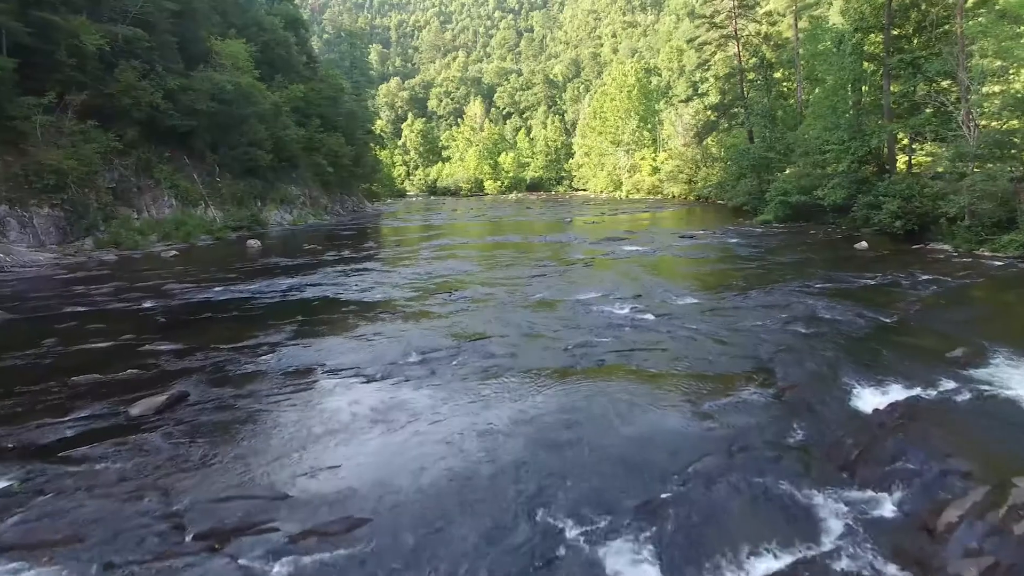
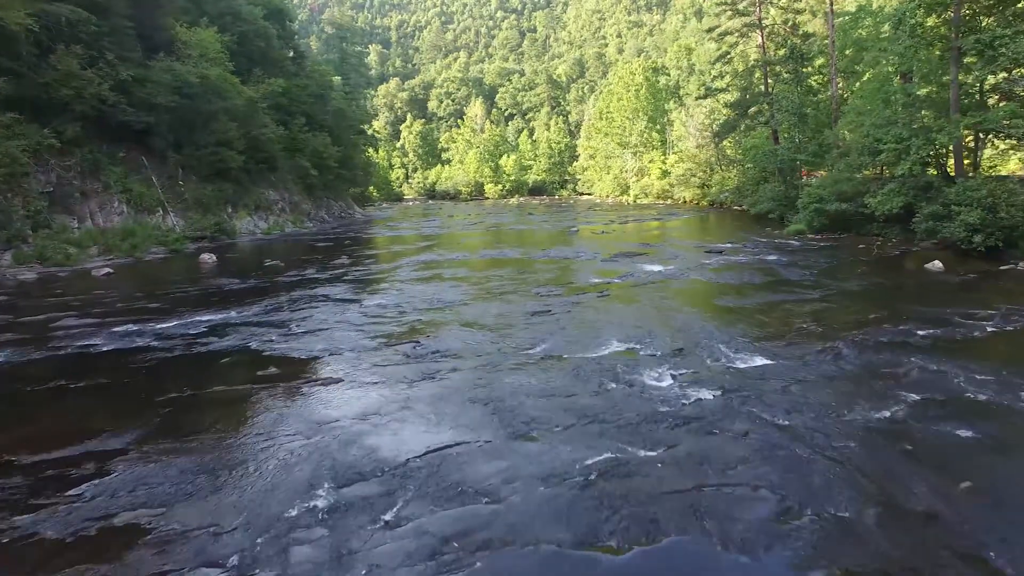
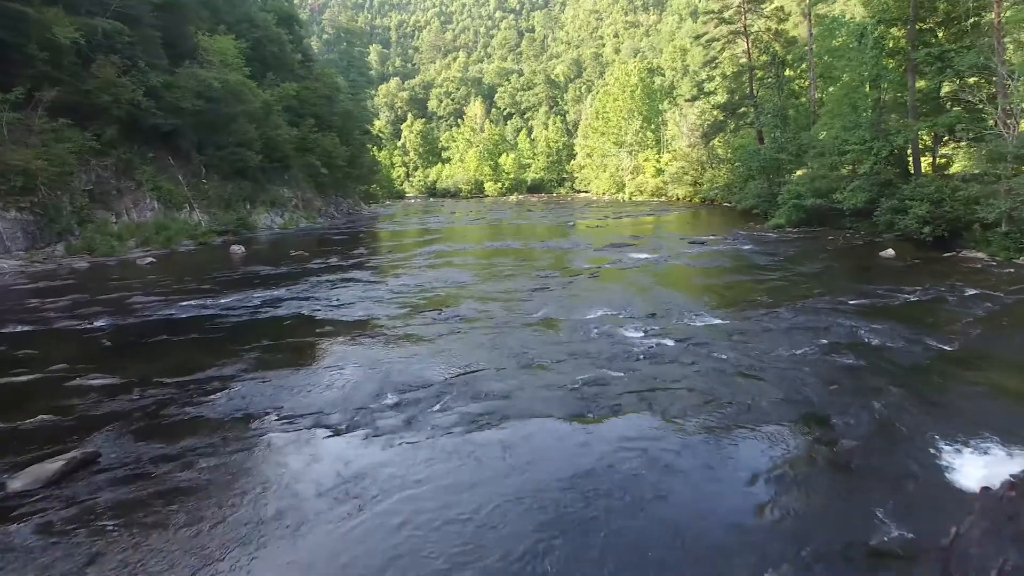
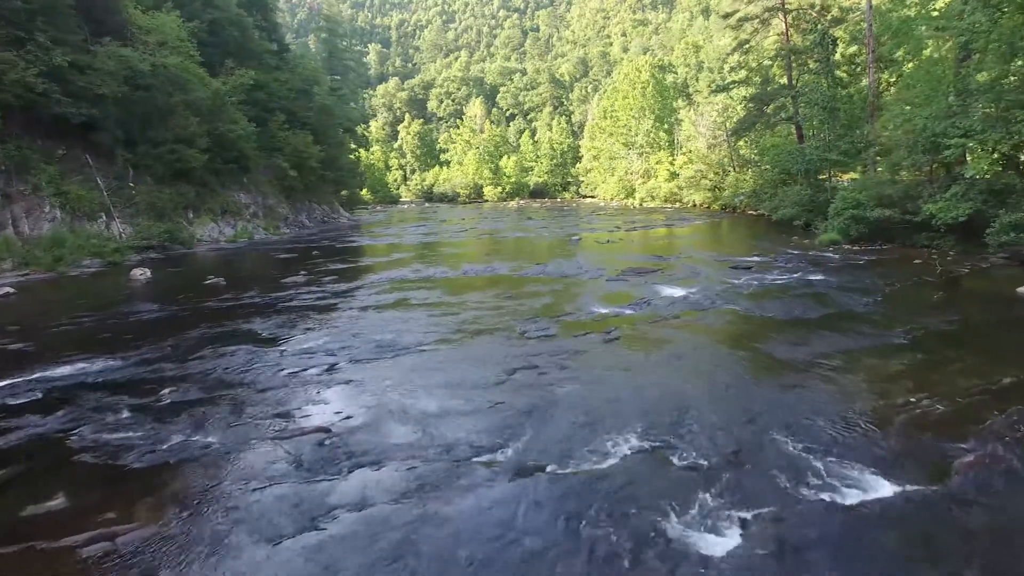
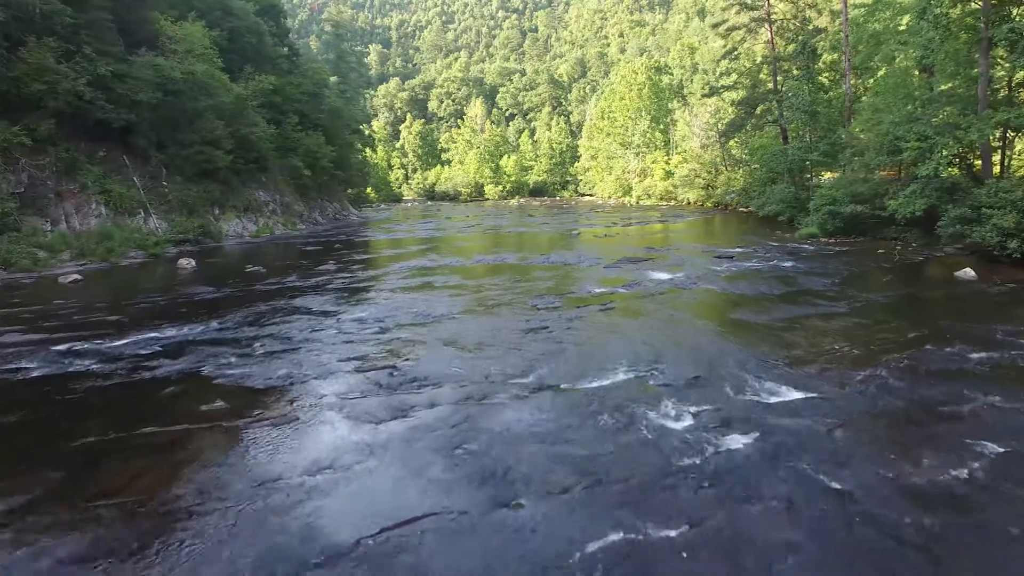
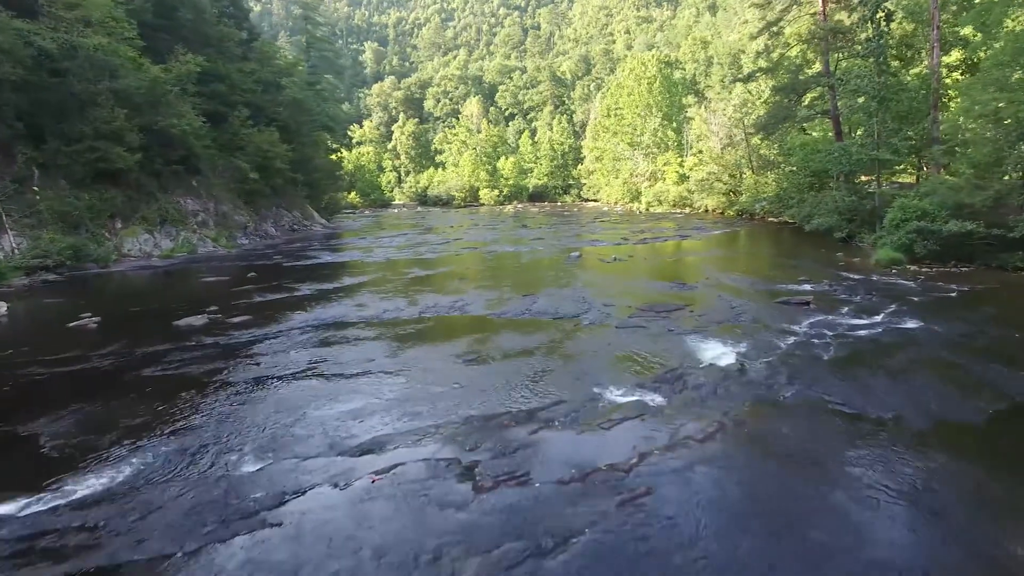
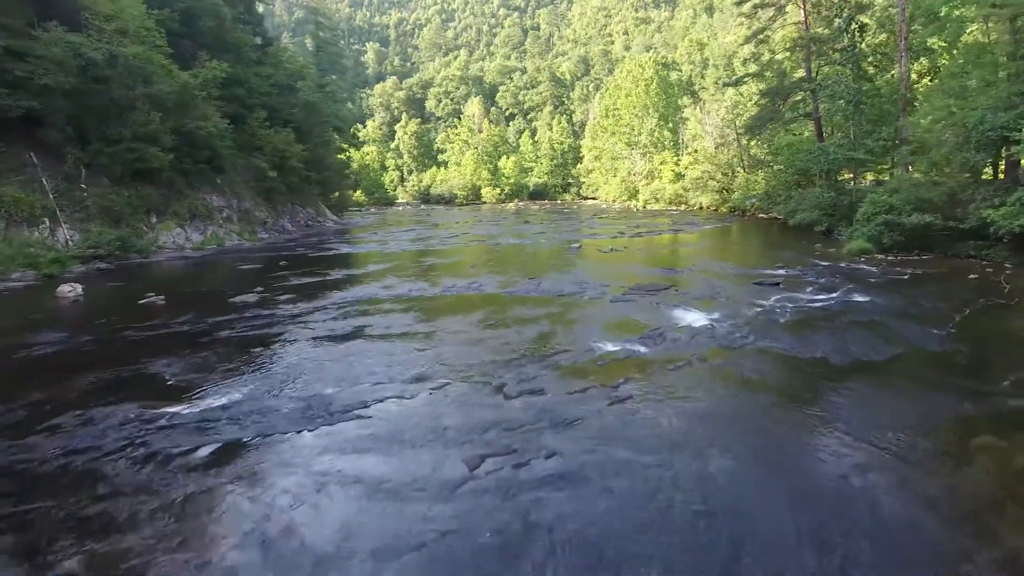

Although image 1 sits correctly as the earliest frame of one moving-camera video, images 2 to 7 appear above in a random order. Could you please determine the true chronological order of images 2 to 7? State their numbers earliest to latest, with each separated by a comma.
3, 2, 5, 4, 7, 6
